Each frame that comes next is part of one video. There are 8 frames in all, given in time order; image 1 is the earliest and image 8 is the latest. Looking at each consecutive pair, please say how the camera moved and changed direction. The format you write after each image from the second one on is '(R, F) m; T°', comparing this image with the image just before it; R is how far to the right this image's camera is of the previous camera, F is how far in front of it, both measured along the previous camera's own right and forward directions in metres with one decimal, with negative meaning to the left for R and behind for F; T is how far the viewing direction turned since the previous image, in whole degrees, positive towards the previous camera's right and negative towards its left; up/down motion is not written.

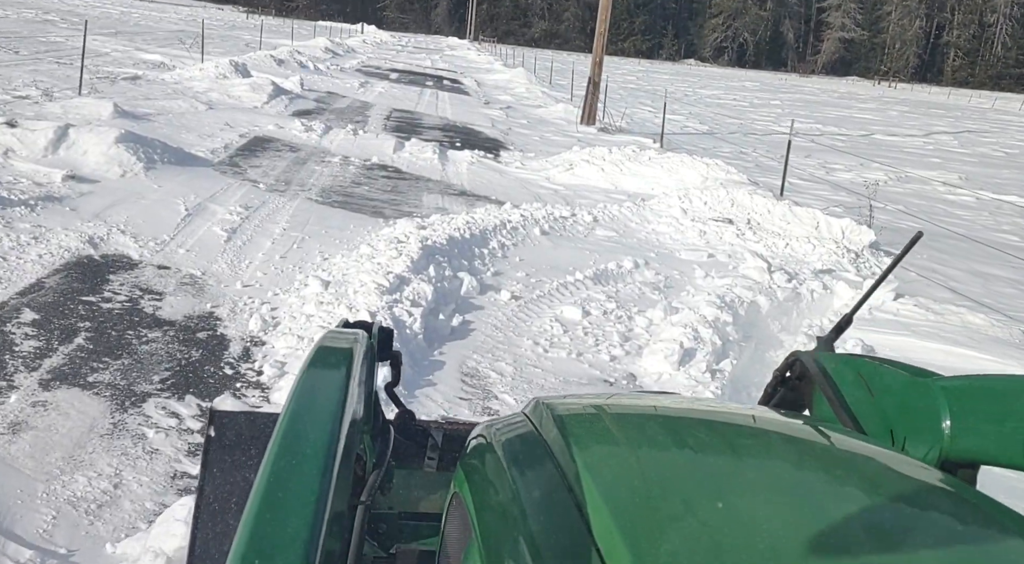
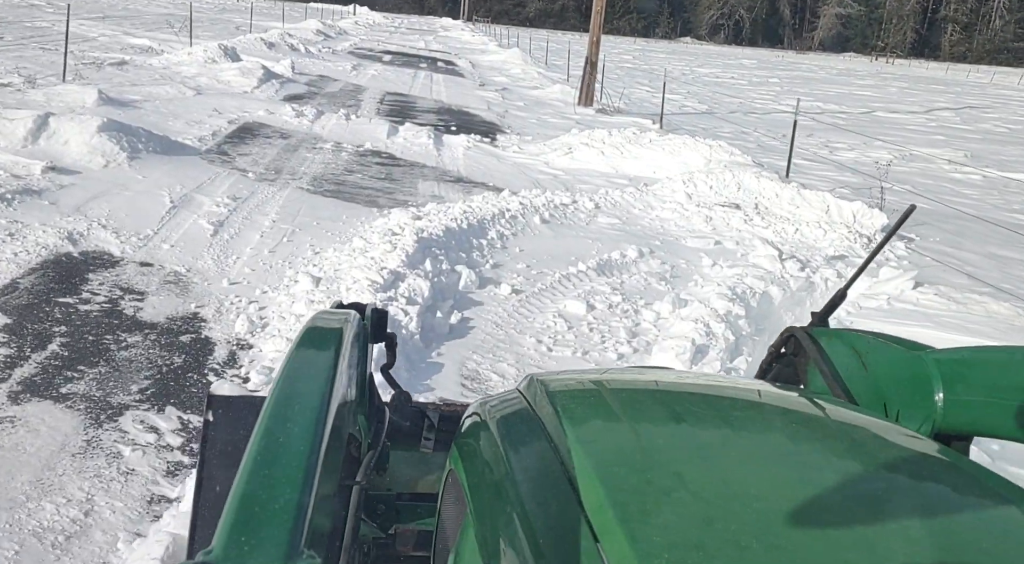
(0.0, +0.3) m; 0°
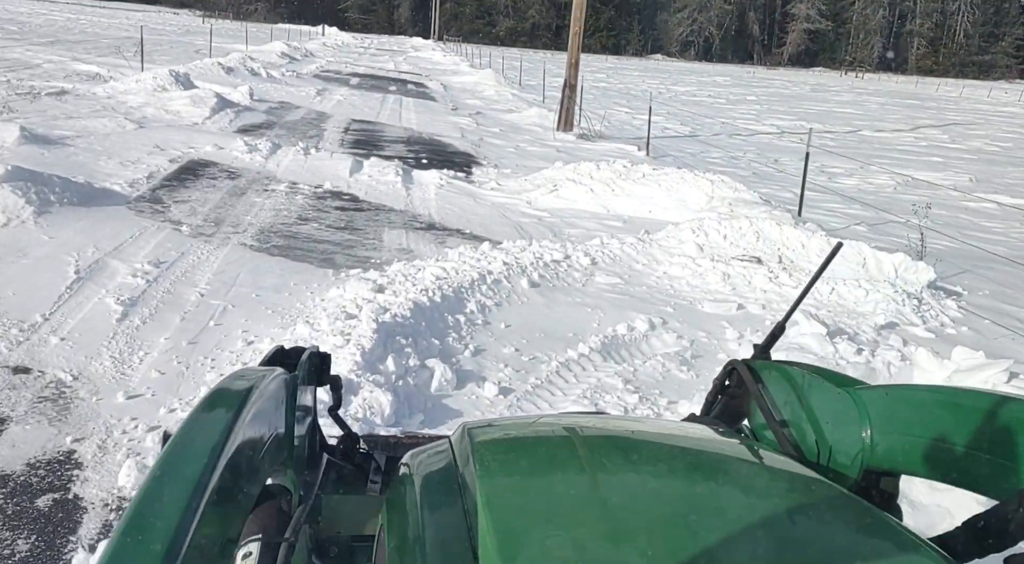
(0.0, +1.5) m; +1°
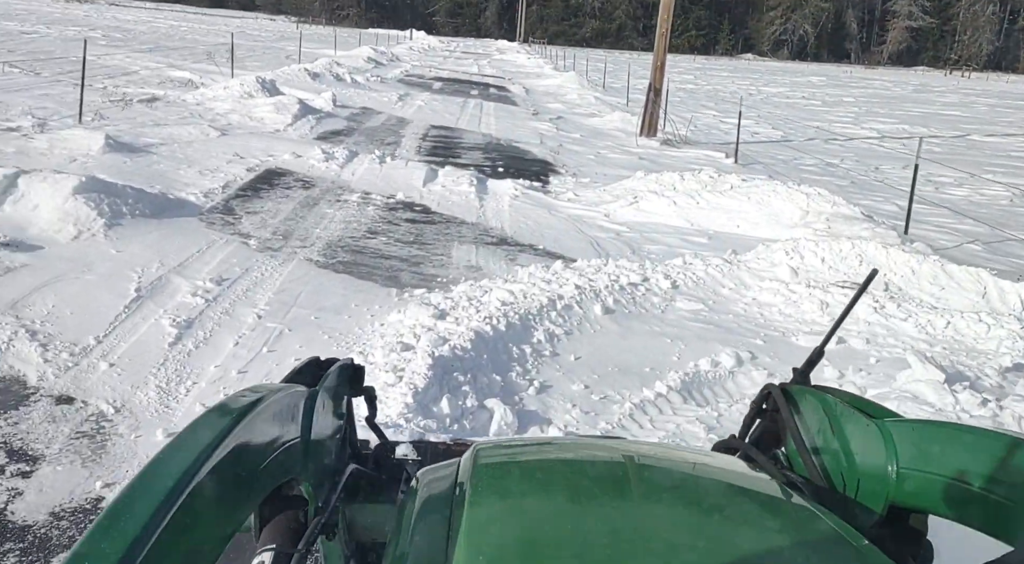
(+0.1, +0.4) m; -5°
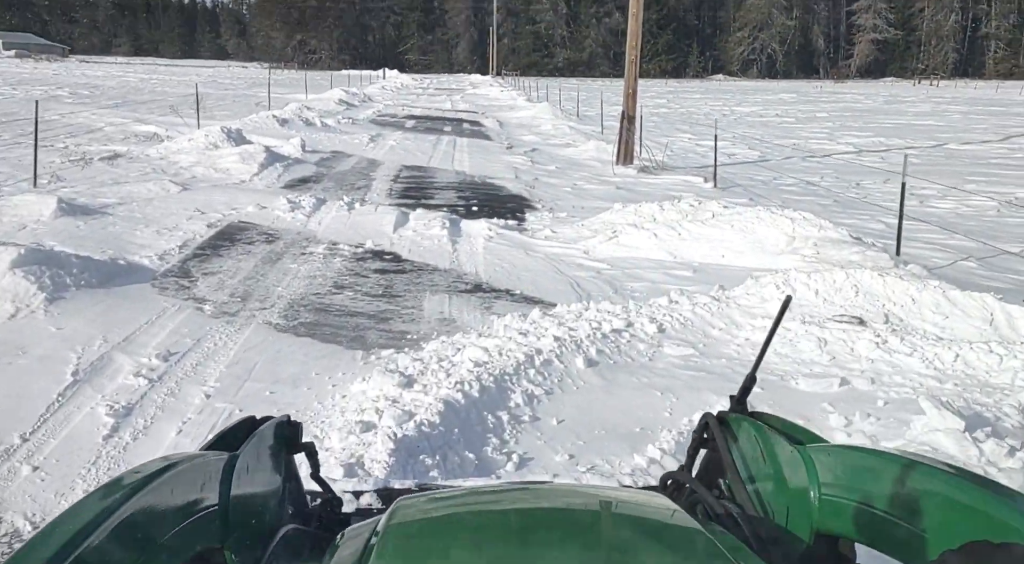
(+0.1, +0.5) m; +1°
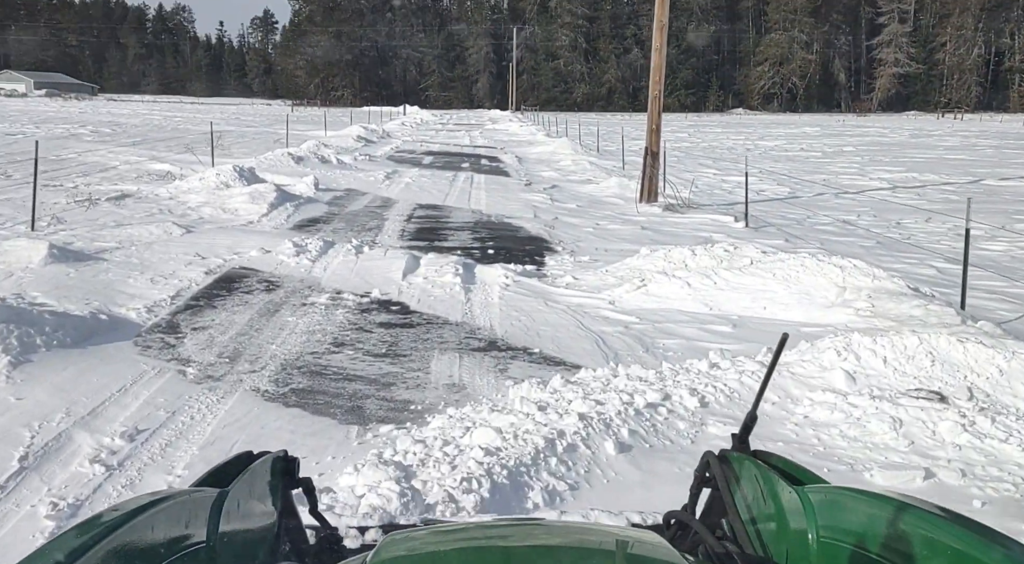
(0.0, +0.9) m; -1°
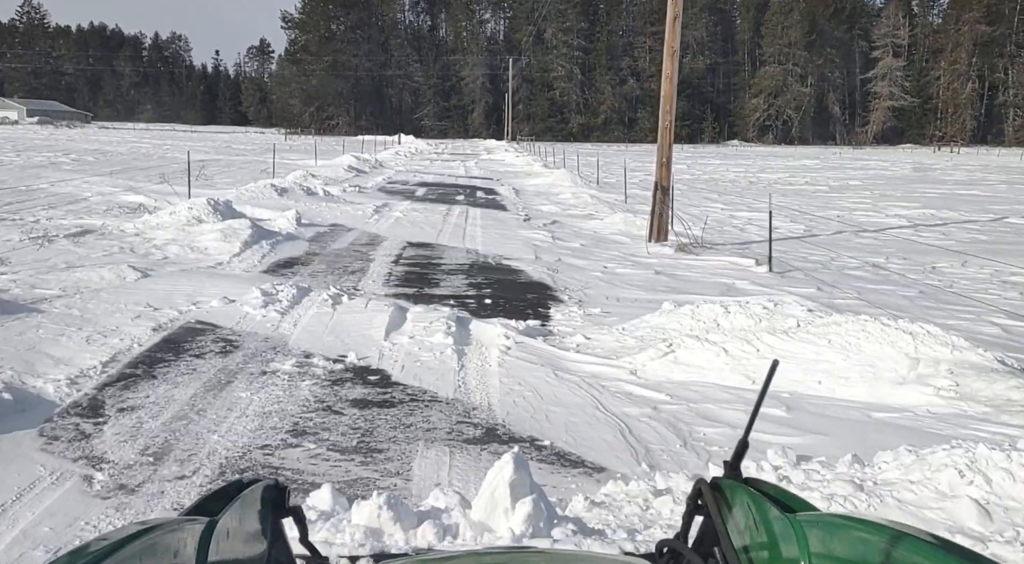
(-0.1, +1.6) m; 0°
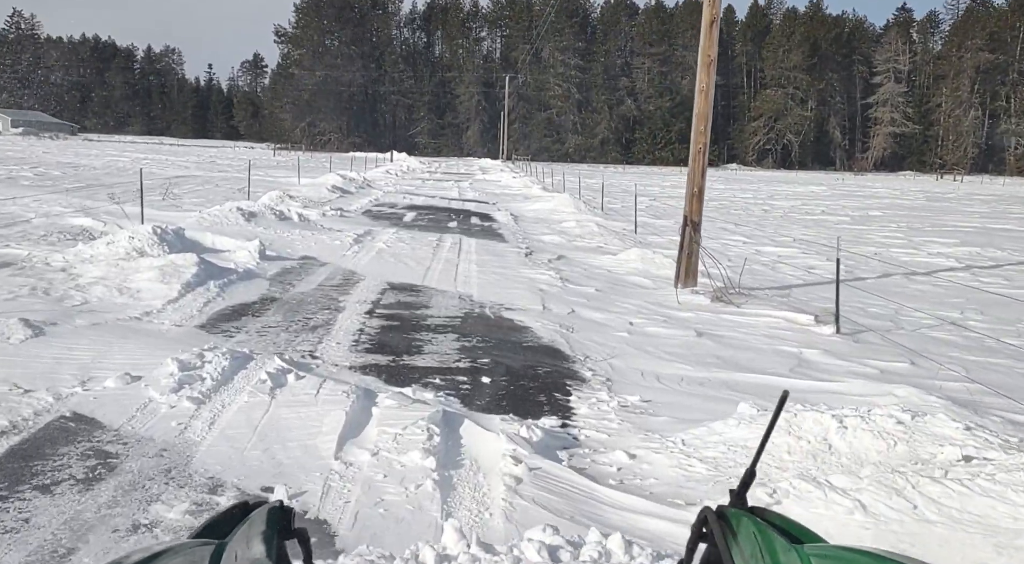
(-0.1, +2.9) m; 0°
